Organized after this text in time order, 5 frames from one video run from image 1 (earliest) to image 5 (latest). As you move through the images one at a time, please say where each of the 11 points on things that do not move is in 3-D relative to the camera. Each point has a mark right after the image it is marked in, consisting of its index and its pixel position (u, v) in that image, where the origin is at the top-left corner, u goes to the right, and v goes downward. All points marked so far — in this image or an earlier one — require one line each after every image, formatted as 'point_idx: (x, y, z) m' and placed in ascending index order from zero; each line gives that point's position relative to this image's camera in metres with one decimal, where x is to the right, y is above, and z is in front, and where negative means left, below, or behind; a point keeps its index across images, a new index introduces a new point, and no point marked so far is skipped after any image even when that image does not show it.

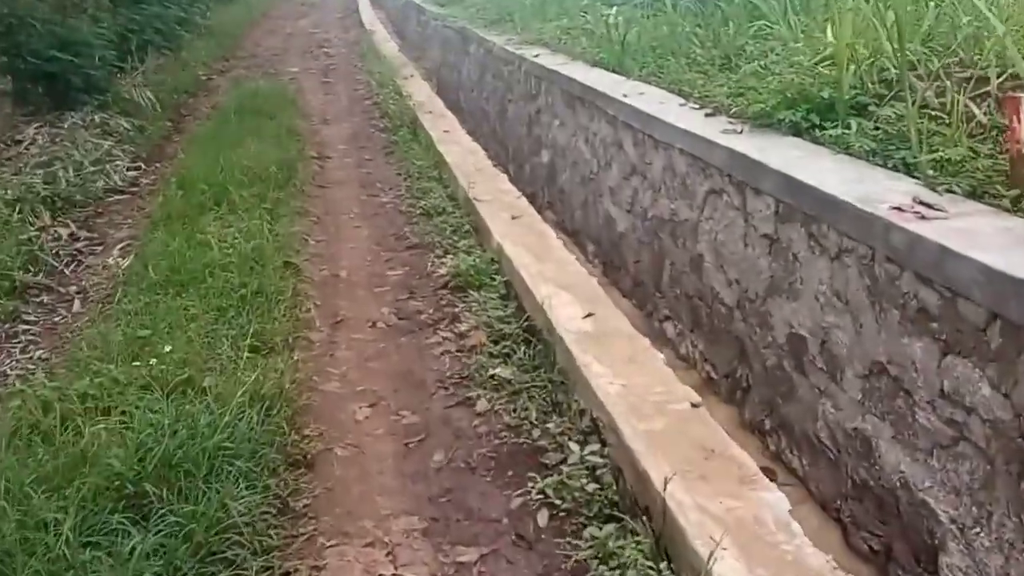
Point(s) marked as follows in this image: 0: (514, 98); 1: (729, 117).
0: (0.0, +0.8, +6.0) m
1: (+0.4, +0.3, +2.8) m
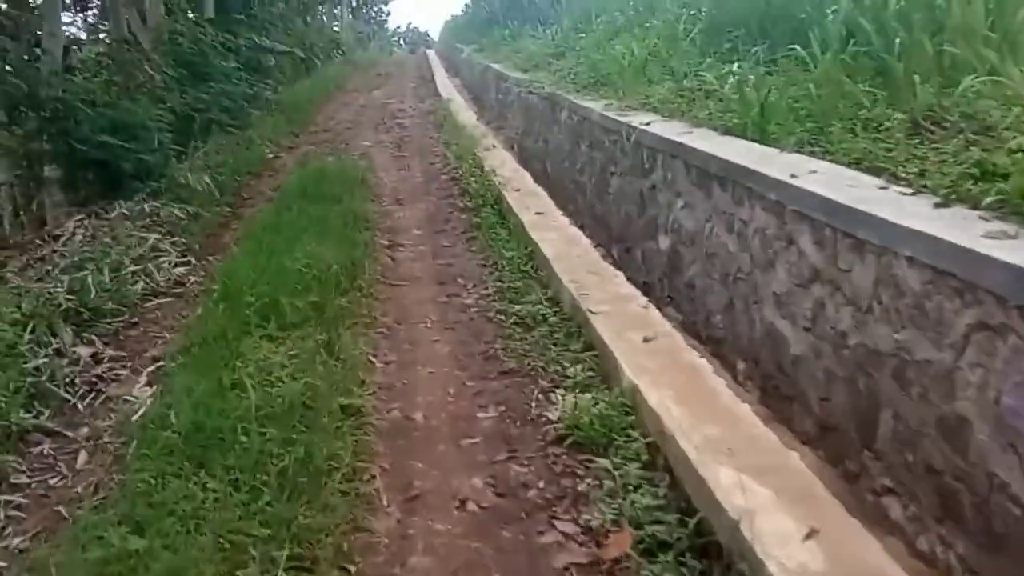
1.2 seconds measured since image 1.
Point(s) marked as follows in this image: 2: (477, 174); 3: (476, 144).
0: (+0.4, +0.4, +5.2) m
1: (+0.6, +0.1, +1.9) m
2: (-0.2, +0.6, +6.8) m
3: (-0.2, +0.9, +8.3) m
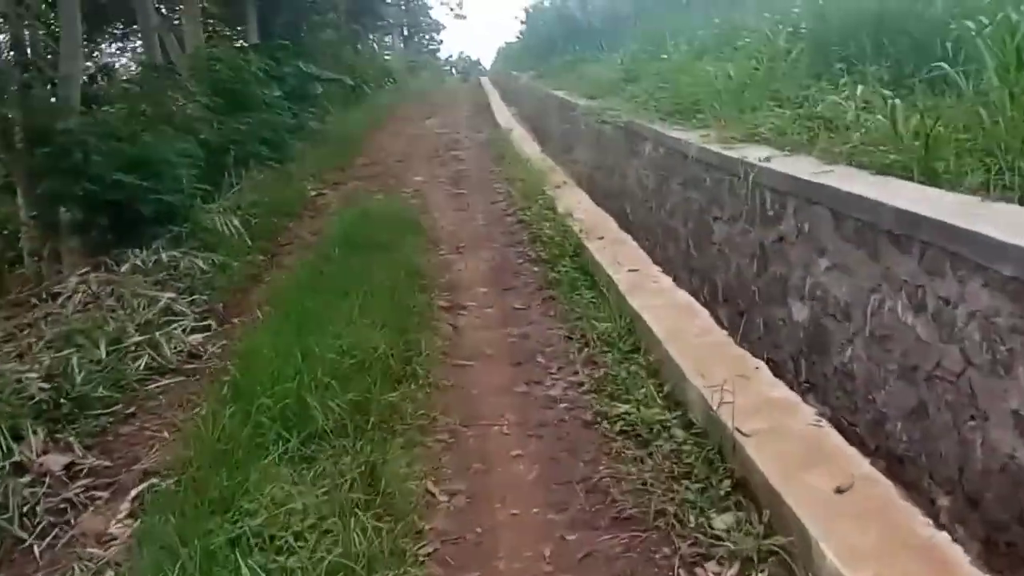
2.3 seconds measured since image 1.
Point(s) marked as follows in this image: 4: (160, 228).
0: (+0.6, +0.2, +4.3) m
1: (+0.8, 0.0, +1.1) m
2: (+0.2, +0.3, +6.0) m
3: (+0.2, +0.6, +7.5) m
4: (-1.5, +0.3, +6.0) m
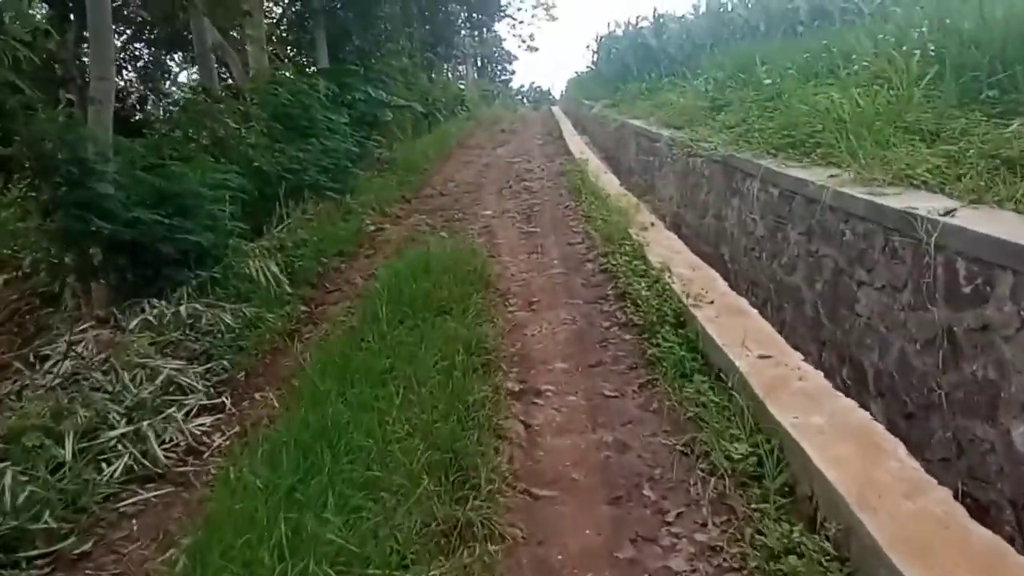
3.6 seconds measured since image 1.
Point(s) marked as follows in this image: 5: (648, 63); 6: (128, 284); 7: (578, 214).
0: (+0.9, 0.0, +3.3) m
1: (+0.8, -0.2, 0.0) m
2: (+0.4, +0.1, +5.0) m
3: (+0.5, +0.3, +6.5) m
4: (-1.2, +0.1, +5.1) m
5: (+1.4, +2.3, +14.4) m
6: (-1.4, 0.0, +5.0) m
7: (+0.4, +0.4, +7.3) m
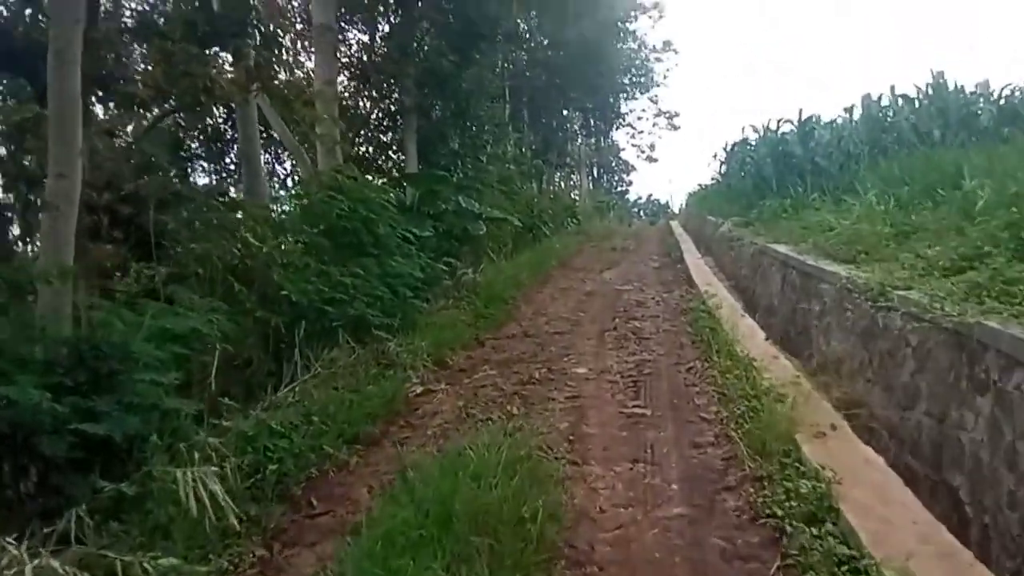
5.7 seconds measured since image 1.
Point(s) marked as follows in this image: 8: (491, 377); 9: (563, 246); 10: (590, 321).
0: (+0.9, -0.4, +1.1) m
1: (+0.6, -0.3, -2.1) m
2: (+0.6, -0.4, +2.9) m
3: (+0.8, -0.3, +4.4) m
4: (-1.0, -0.4, +3.1) m
5: (+2.4, +1.0, +12.3) m
6: (-1.2, -0.5, +3.0) m
7: (+0.7, -0.3, +5.2) m
8: (-0.1, -0.4, +6.2) m
9: (+0.5, +0.4, +14.8) m
10: (+0.5, -0.2, +8.5) m
